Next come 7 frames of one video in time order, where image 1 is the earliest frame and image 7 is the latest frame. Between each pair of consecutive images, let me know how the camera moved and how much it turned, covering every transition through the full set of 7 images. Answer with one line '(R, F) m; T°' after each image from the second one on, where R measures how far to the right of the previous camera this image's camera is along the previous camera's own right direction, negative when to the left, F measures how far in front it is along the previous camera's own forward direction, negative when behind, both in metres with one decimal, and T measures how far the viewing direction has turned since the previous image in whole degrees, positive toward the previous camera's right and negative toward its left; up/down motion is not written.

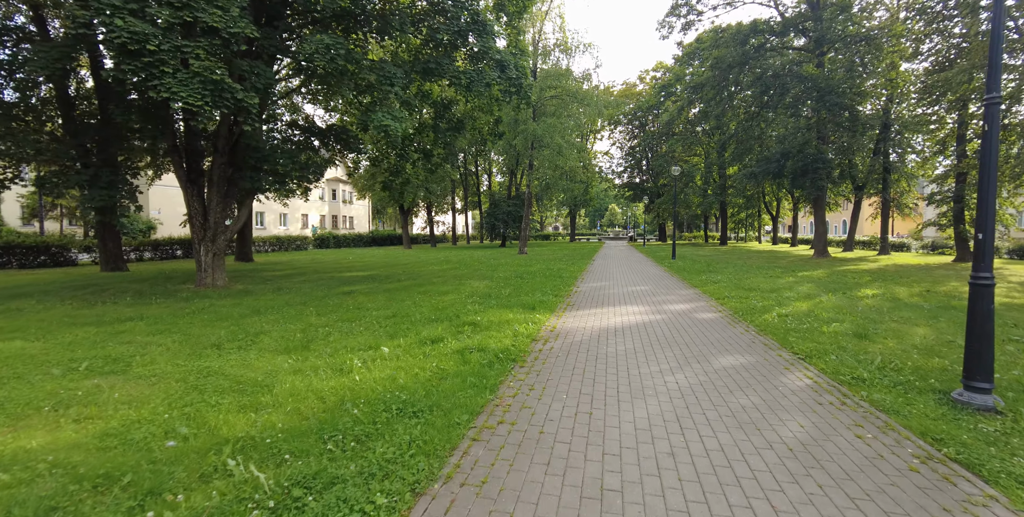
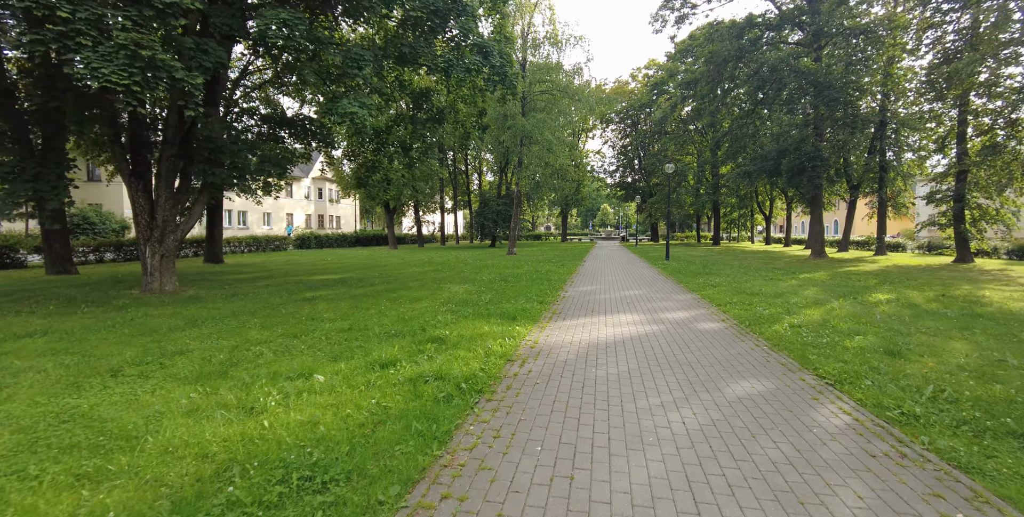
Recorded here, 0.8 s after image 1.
(+0.3, +1.1) m; +1°
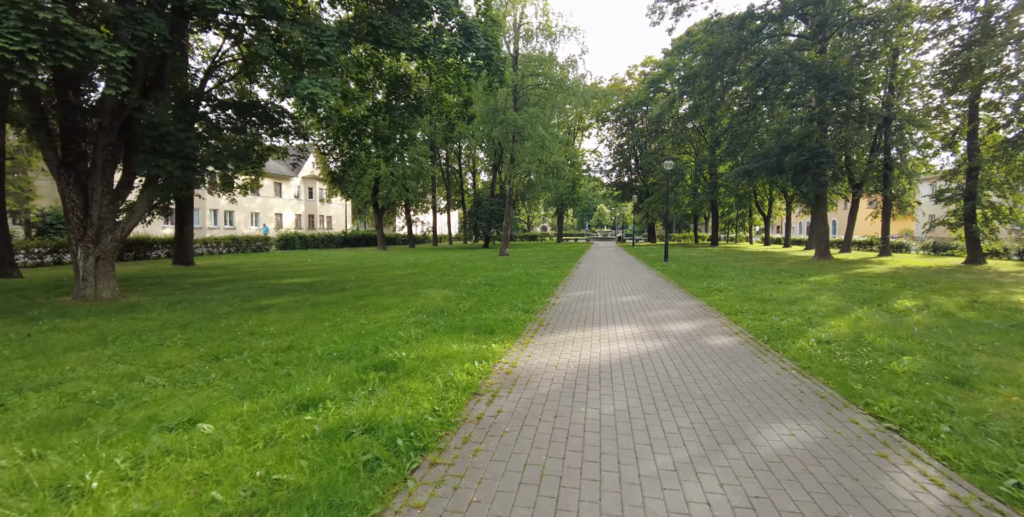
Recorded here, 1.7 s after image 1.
(+0.3, +1.2) m; 0°
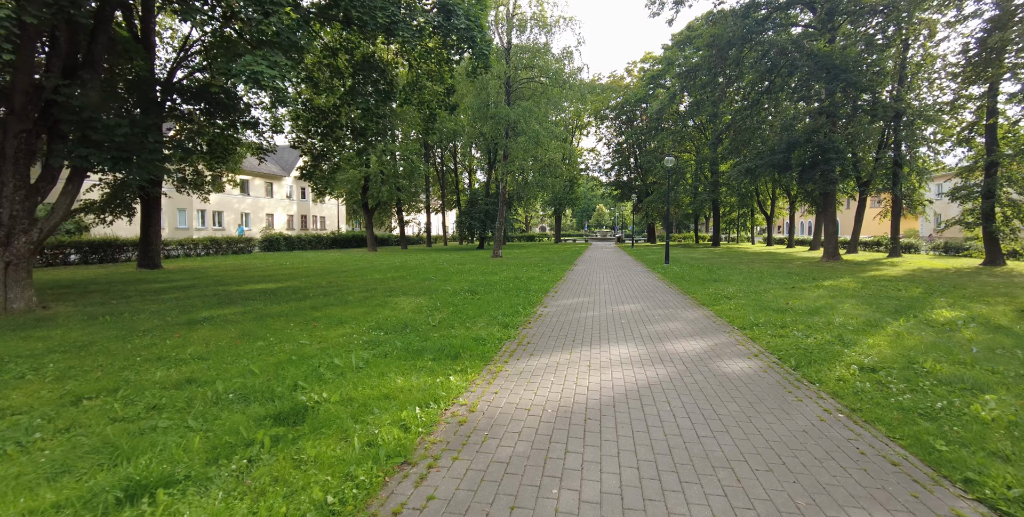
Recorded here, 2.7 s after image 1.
(+0.4, +1.3) m; 0°
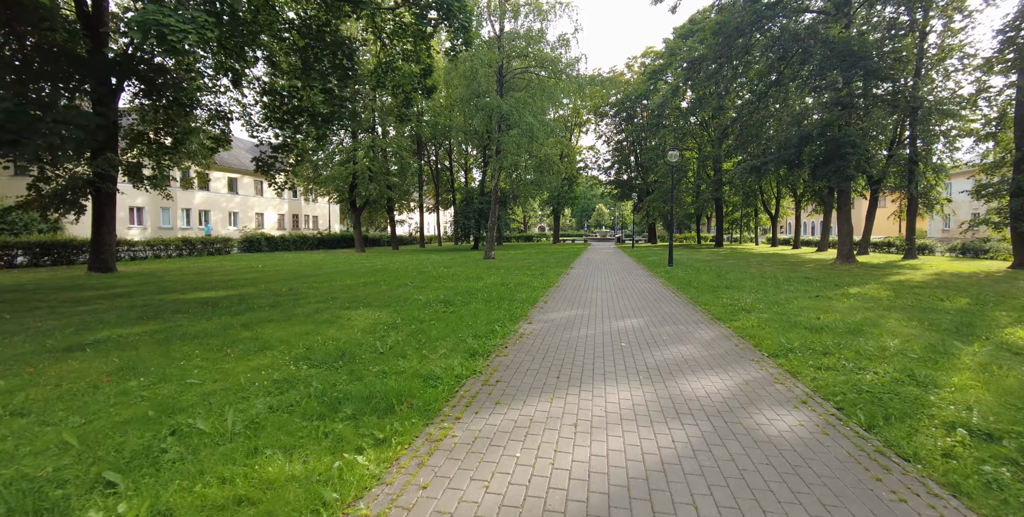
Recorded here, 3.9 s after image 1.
(+0.4, +1.6) m; 0°
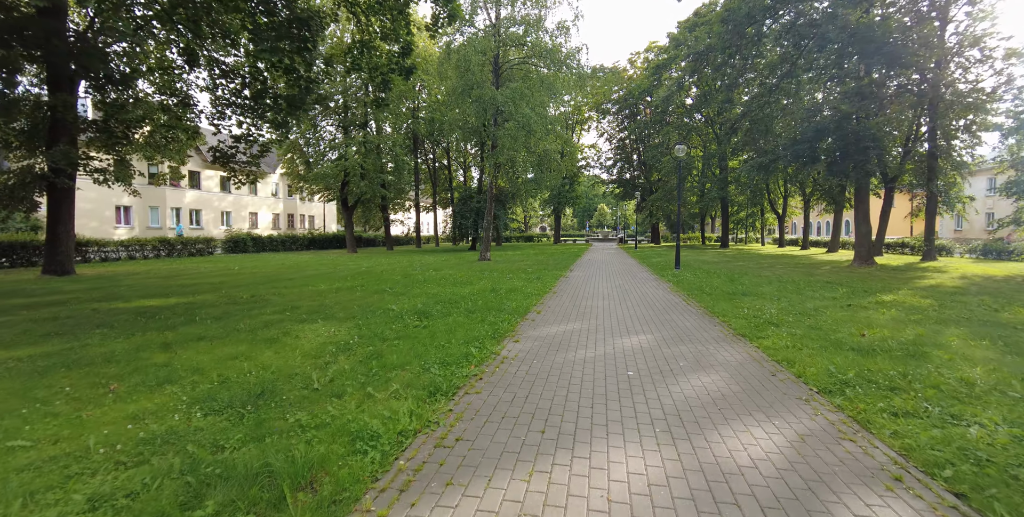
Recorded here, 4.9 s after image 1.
(+0.3, +1.4) m; 0°
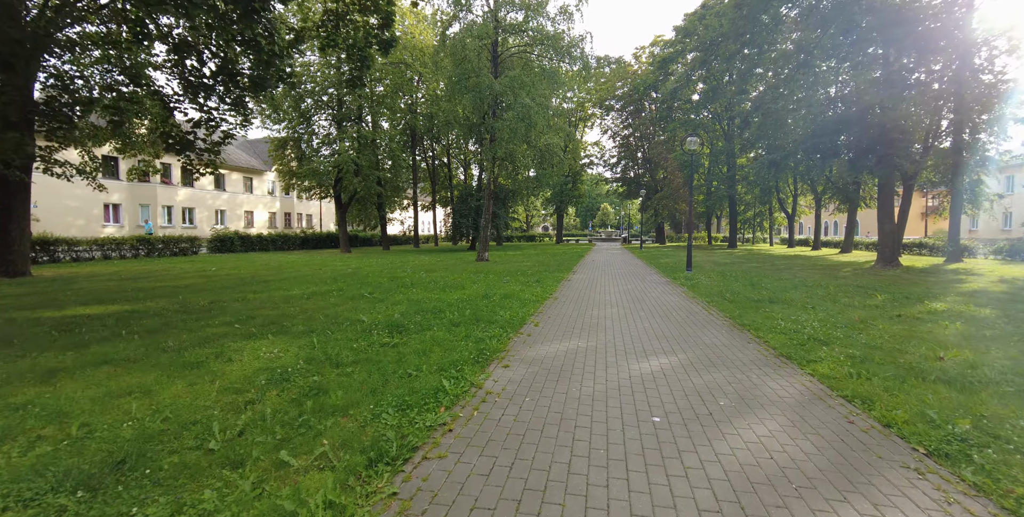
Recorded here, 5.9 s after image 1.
(+0.2, +1.4) m; 0°
